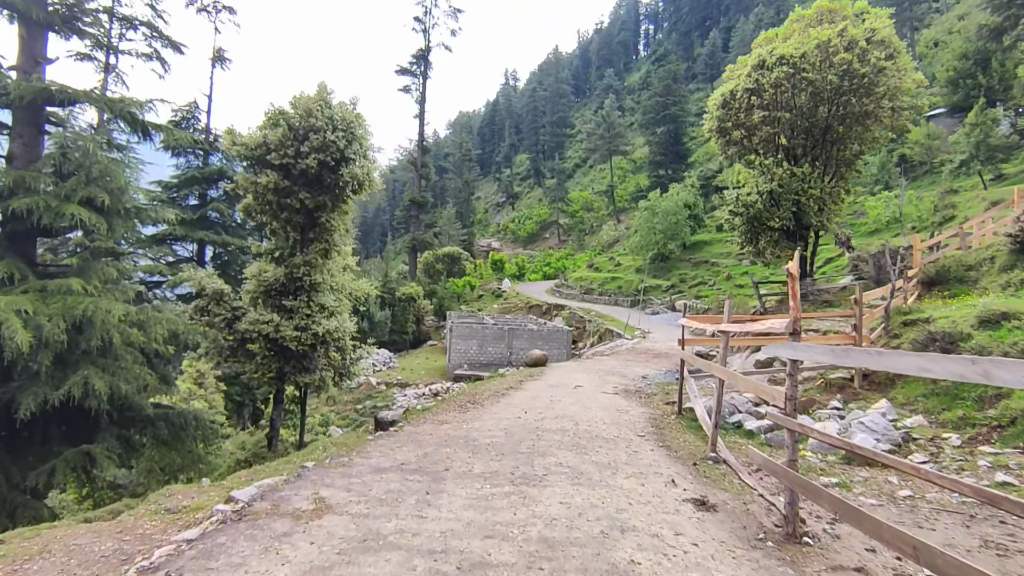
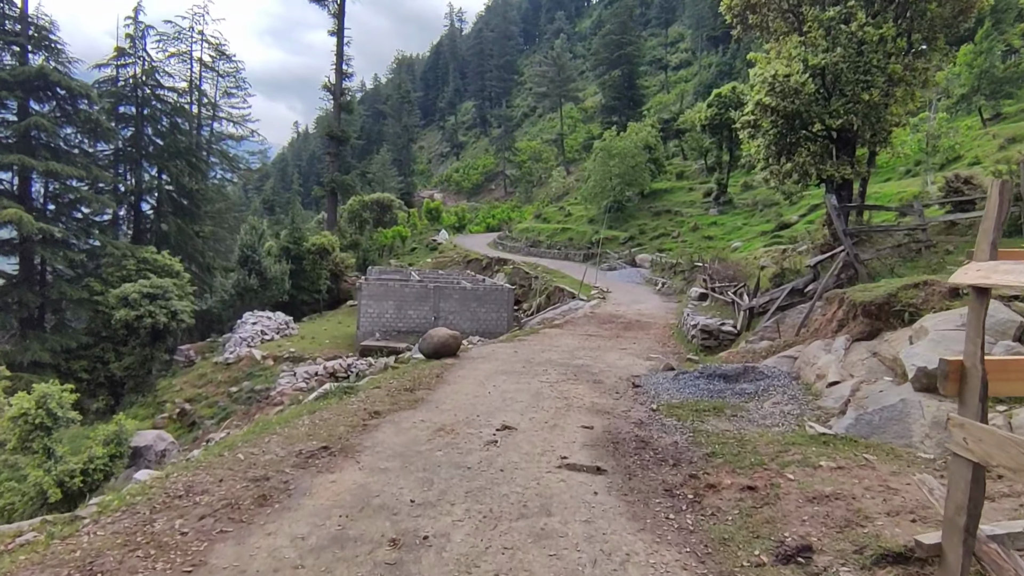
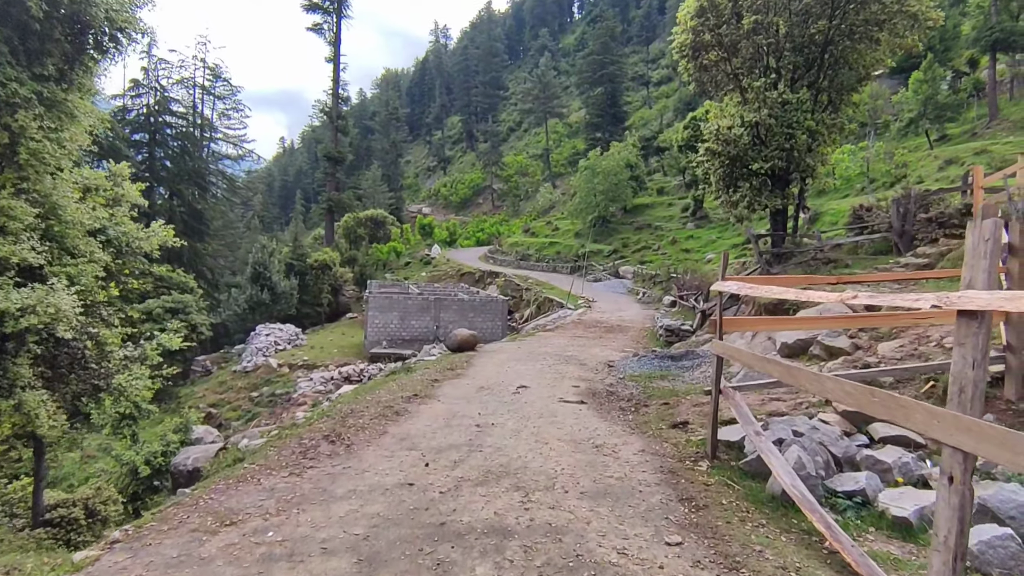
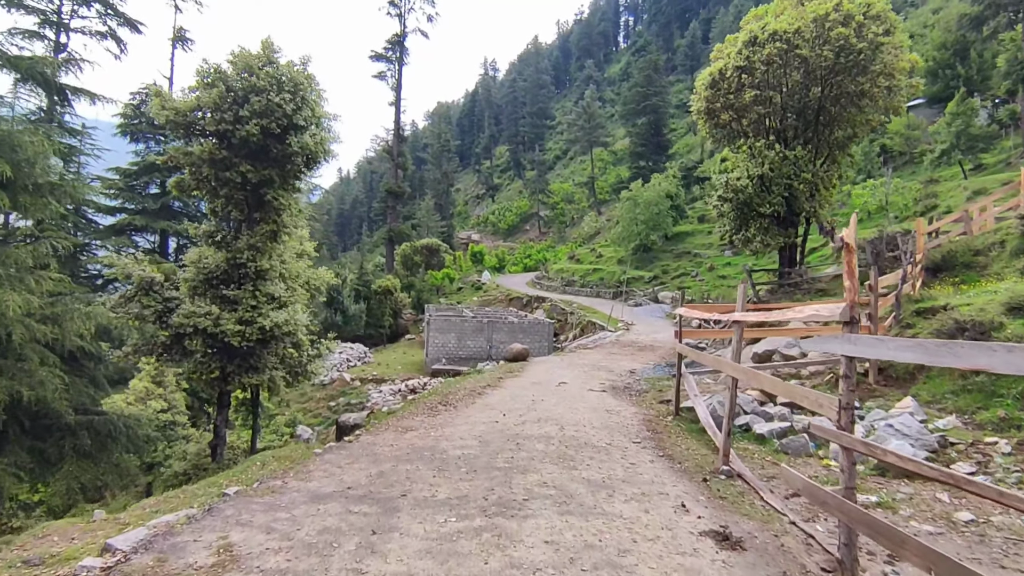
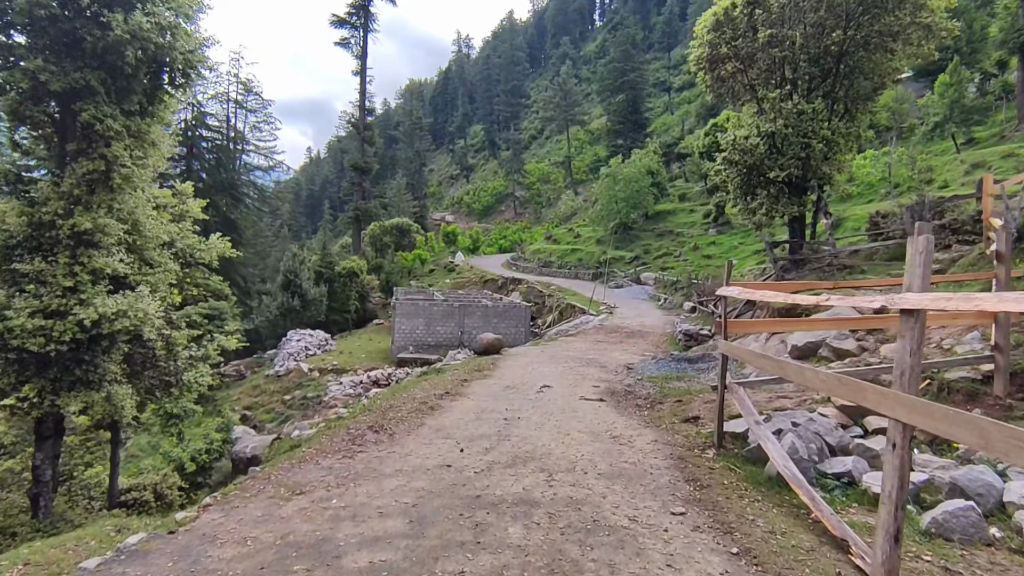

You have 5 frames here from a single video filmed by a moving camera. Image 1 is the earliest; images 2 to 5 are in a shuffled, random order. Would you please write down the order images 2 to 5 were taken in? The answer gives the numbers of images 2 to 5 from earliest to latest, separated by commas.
4, 5, 3, 2
